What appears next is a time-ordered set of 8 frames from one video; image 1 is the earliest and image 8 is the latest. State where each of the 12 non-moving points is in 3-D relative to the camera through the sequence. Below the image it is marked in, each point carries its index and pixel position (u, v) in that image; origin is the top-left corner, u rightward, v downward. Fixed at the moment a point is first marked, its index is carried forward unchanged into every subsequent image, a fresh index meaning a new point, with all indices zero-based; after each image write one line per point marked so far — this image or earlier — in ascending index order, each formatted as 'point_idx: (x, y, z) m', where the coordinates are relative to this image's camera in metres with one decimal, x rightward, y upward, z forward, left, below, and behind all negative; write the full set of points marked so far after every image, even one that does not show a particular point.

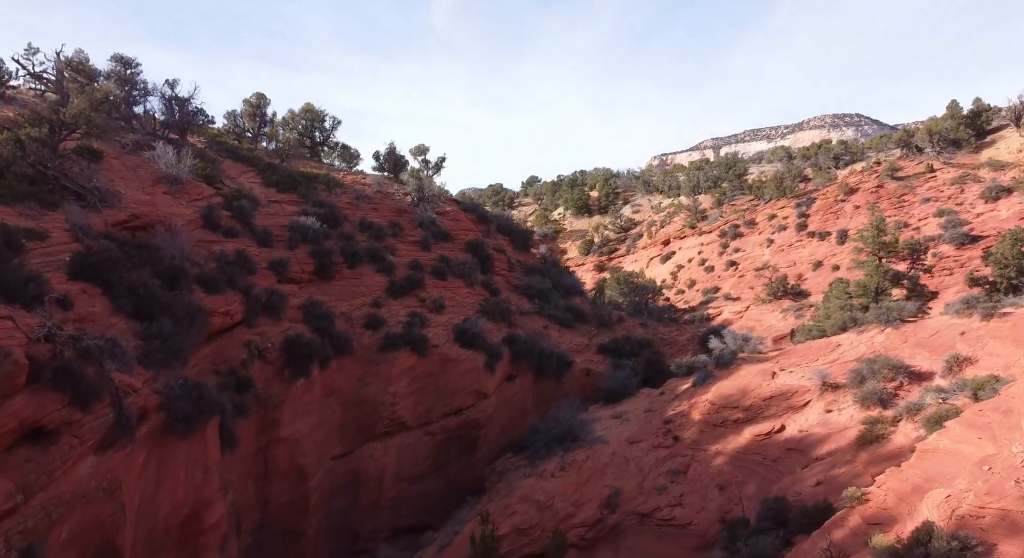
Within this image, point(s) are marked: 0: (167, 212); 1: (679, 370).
0: (-7.7, +1.5, +16.5) m
1: (+4.2, -2.3, +18.6) m
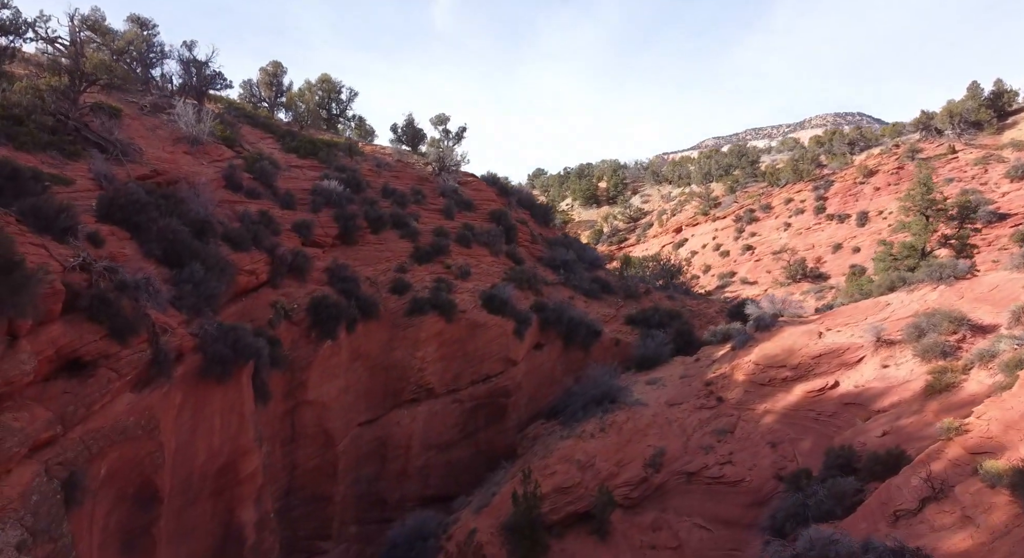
0: (-7.0, +2.4, +16.0) m
1: (+4.9, -1.4, +18.1) m
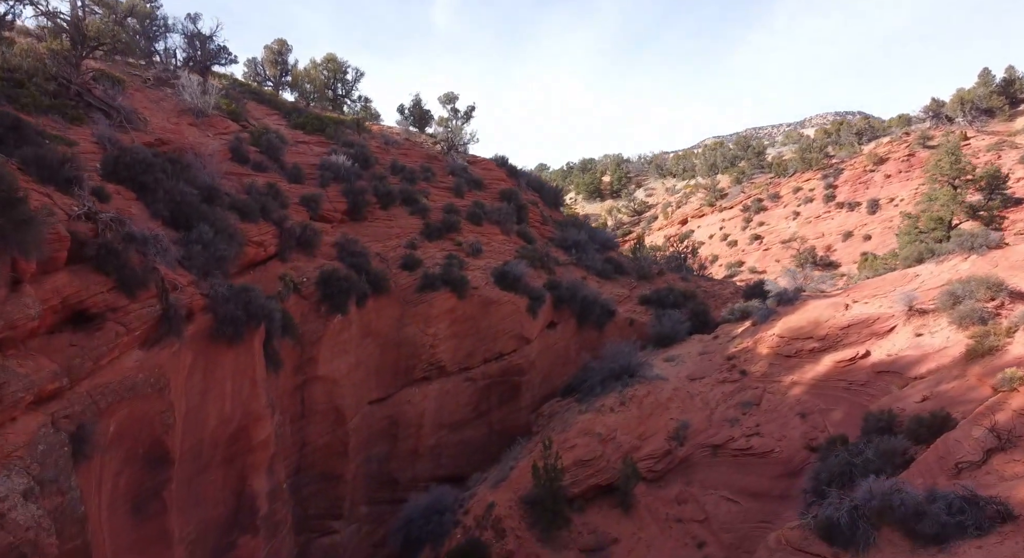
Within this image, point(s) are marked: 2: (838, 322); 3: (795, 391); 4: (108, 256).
0: (-6.7, +2.9, +15.6) m
1: (+5.2, -0.9, +17.7) m
2: (+5.6, -0.7, +12.7) m
3: (+4.5, -1.8, +11.9) m
4: (-4.3, +0.3, +7.9) m
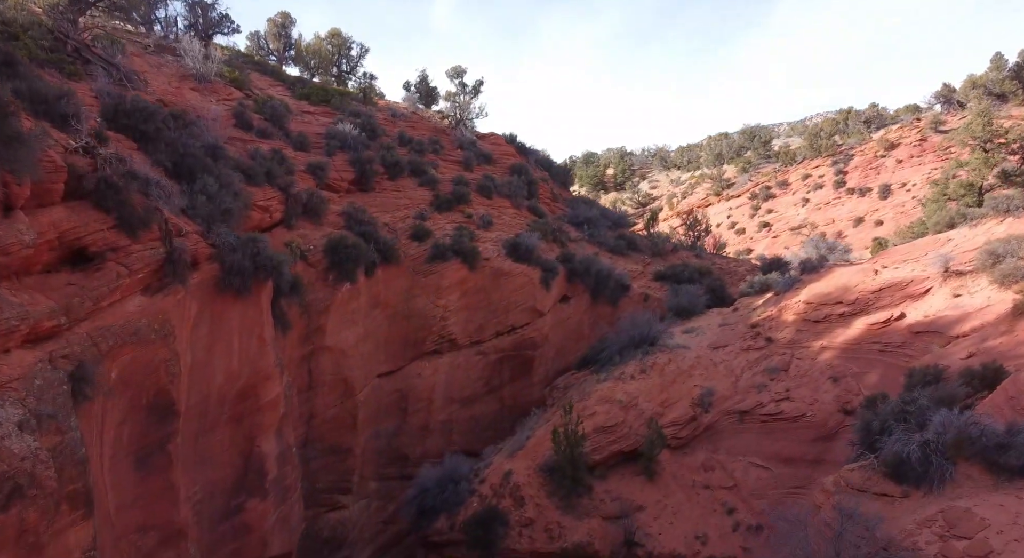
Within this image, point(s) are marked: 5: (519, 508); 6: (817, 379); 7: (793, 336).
0: (-6.4, +3.6, +15.1) m
1: (+5.5, -0.2, +17.2) m
2: (+5.8, -0.1, +12.2) m
3: (+4.8, -1.2, +11.4) m
4: (-4.0, +0.9, +7.4) m
5: (+0.1, -3.2, +10.6) m
6: (+4.5, -1.5, +11.0) m
7: (+4.7, -0.9, +12.3) m
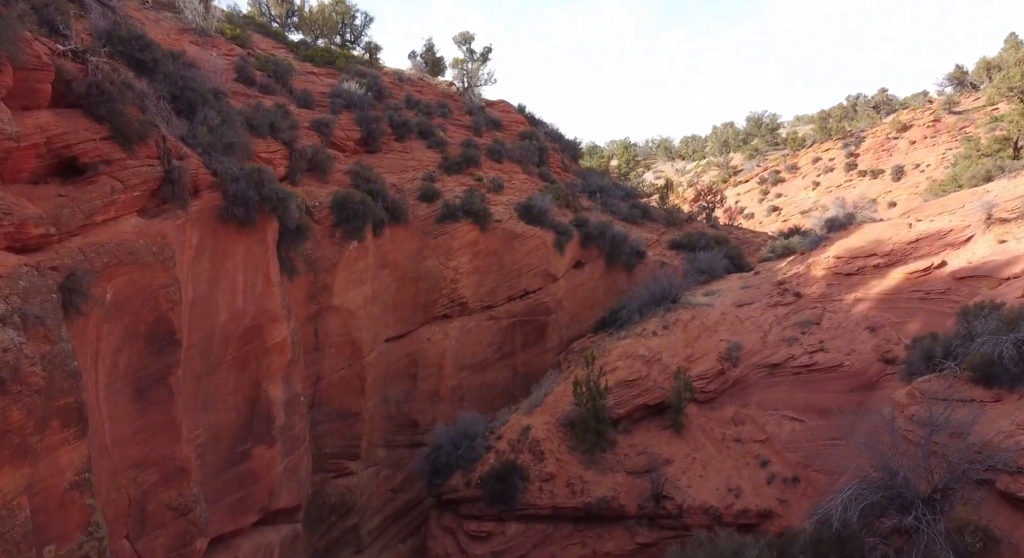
0: (-6.1, +4.4, +14.5) m
1: (+5.8, +0.6, +16.6) m
2: (+6.1, +0.7, +11.6) m
3: (+5.1, -0.4, +10.8) m
4: (-3.8, +1.6, +6.8) m
5: (+0.4, -2.5, +10.0) m
6: (+4.8, -0.7, +10.4) m
7: (+4.9, -0.2, +11.8) m
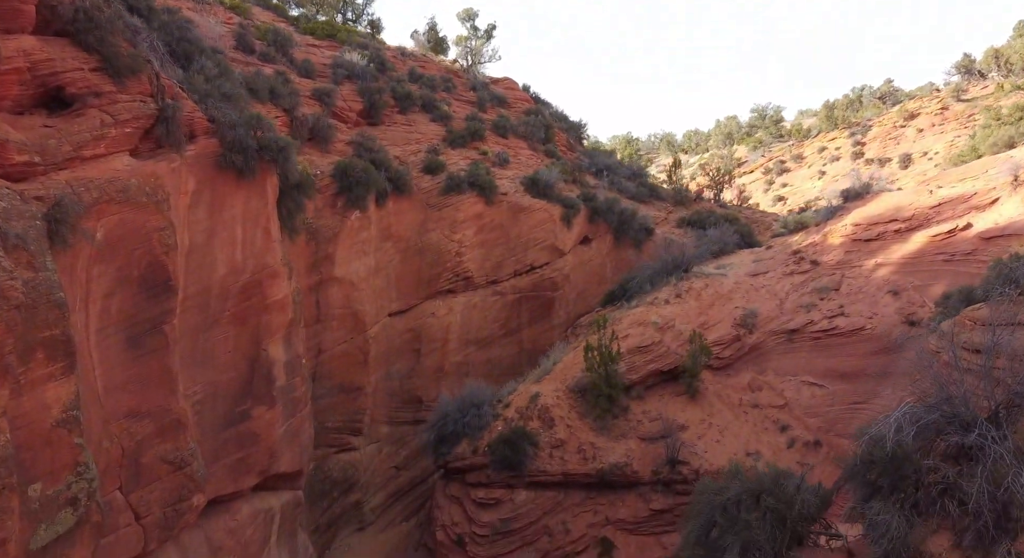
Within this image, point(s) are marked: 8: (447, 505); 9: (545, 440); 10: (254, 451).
0: (-6.0, +4.9, +14.1) m
1: (+5.9, +1.1, +16.2) m
2: (+6.2, +1.2, +11.2) m
3: (+5.2, +0.1, +10.4) m
4: (-3.7, +2.2, +6.5) m
5: (+0.5, -2.0, +9.6) m
6: (+4.9, -0.2, +10.0) m
7: (+5.1, +0.3, +11.4) m
8: (-0.9, -3.0, +9.8) m
9: (+0.4, -2.1, +9.5) m
10: (-2.9, -1.9, +8.2) m
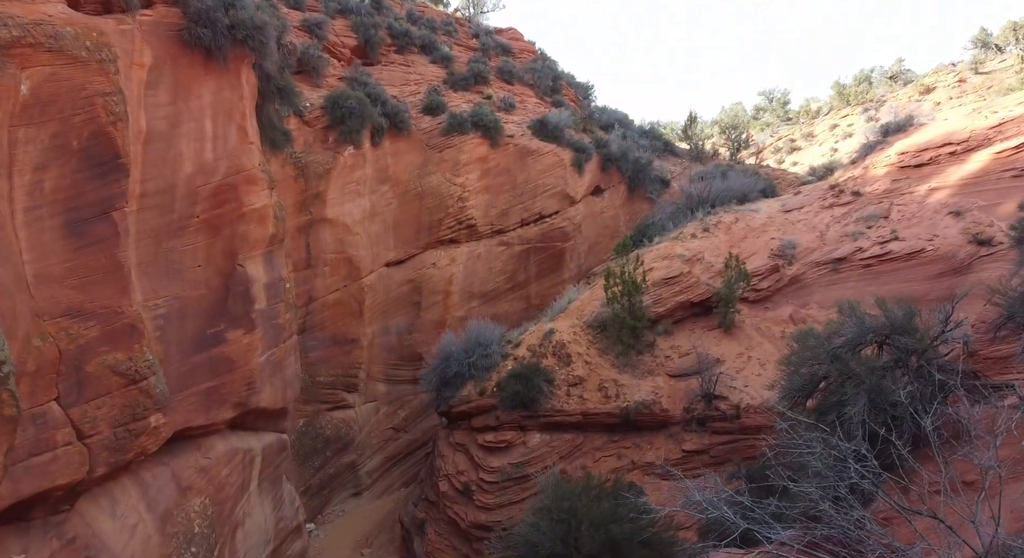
0: (-5.8, +5.9, +13.0) m
1: (+6.1, +2.1, +15.1) m
2: (+6.4, +2.1, +10.1) m
3: (+5.3, +1.1, +9.3) m
4: (-3.5, +3.1, +5.4) m
5: (+0.6, -1.0, +8.5) m
6: (+5.0, +0.7, +8.9) m
7: (+5.2, +1.3, +10.3) m
8: (-0.7, -2.0, +8.7) m
9: (+0.6, -1.1, +8.4) m
10: (-2.7, -1.0, +7.1) m
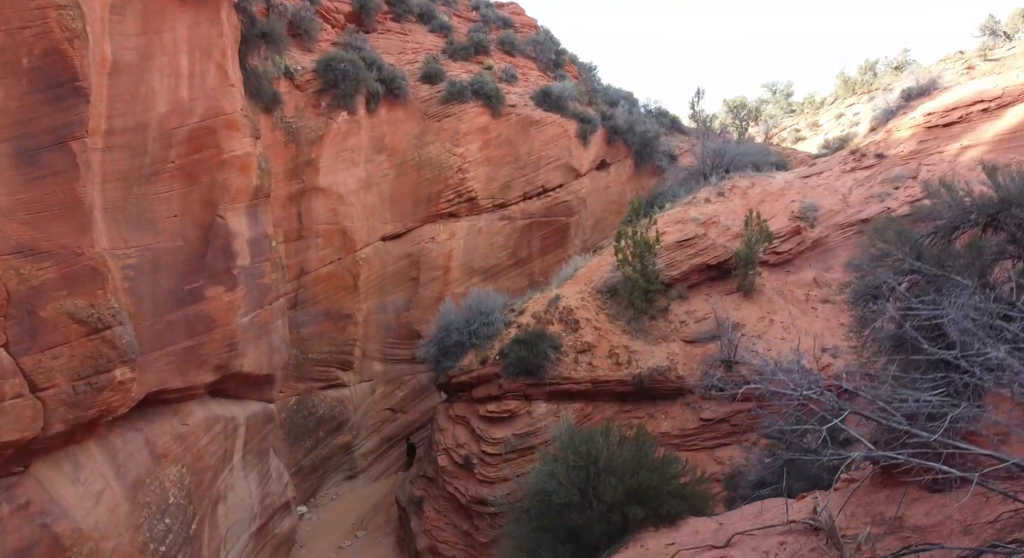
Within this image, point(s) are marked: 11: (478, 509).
0: (-5.8, +6.3, +12.4) m
1: (+6.1, +2.5, +14.5) m
2: (+6.4, +2.6, +9.5) m
3: (+5.4, +1.5, +8.7) m
4: (-3.5, +3.5, +4.8) m
5: (+0.7, -0.6, +8.0) m
6: (+5.1, +1.2, +8.3) m
7: (+5.2, +1.7, +9.7) m
8: (-0.7, -1.6, +8.1) m
9: (+0.6, -0.7, +7.8) m
10: (-2.7, -0.5, +6.5) m
11: (-0.3, -2.3, +7.3) m
